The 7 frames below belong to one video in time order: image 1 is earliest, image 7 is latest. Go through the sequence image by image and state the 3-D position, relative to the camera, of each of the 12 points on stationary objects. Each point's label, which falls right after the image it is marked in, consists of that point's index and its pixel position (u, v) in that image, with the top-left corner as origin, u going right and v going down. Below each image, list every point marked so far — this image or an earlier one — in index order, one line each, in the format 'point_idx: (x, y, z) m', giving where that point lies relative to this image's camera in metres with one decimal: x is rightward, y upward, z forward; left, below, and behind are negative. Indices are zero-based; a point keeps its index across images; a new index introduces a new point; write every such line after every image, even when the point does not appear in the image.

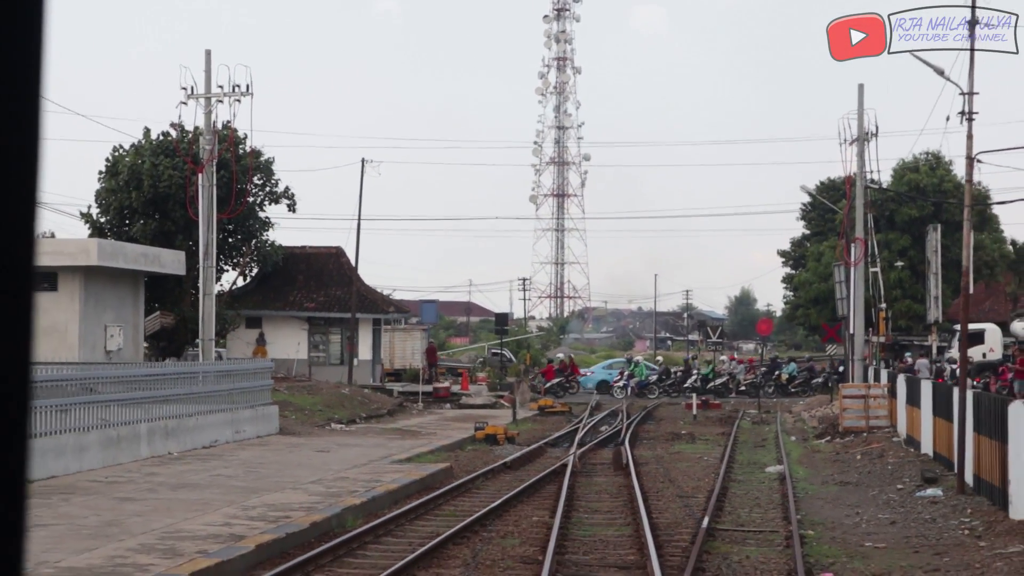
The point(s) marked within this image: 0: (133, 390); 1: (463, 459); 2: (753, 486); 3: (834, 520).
0: (-4.5, -1.2, +17.8) m
1: (-0.6, -2.2, +19.3) m
2: (+2.6, -2.1, +16.1) m
3: (+2.8, -2.0, +12.8) m
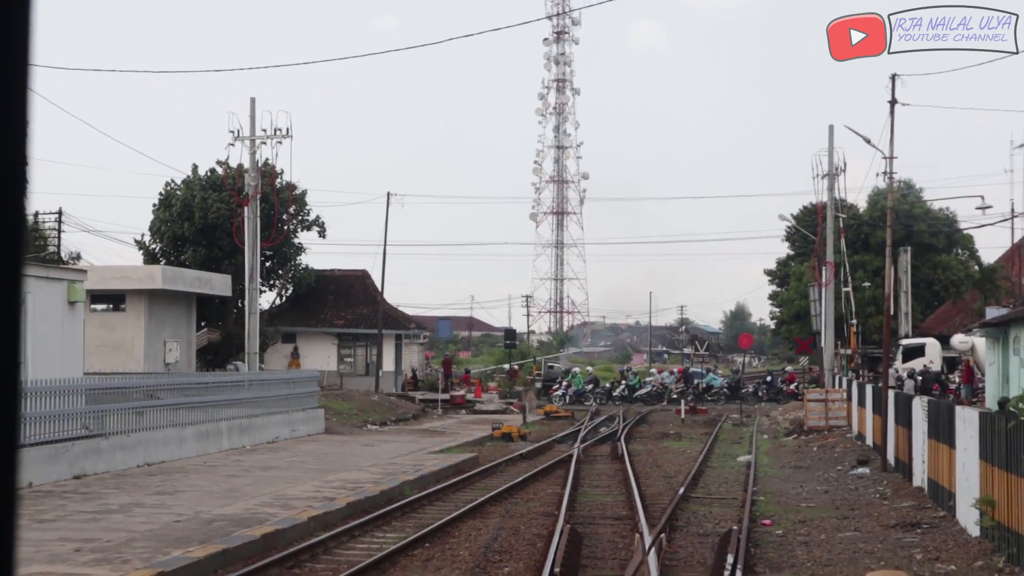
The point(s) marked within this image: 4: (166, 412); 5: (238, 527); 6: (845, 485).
0: (-4.3, -1.5, +21.5) m
1: (-0.4, -2.5, +23.0) m
2: (+2.8, -2.4, +19.8) m
3: (+3.0, -2.2, +16.5) m
4: (-4.6, -1.6, +19.4) m
5: (-2.3, -2.0, +12.4) m
6: (+3.7, -2.2, +16.6) m
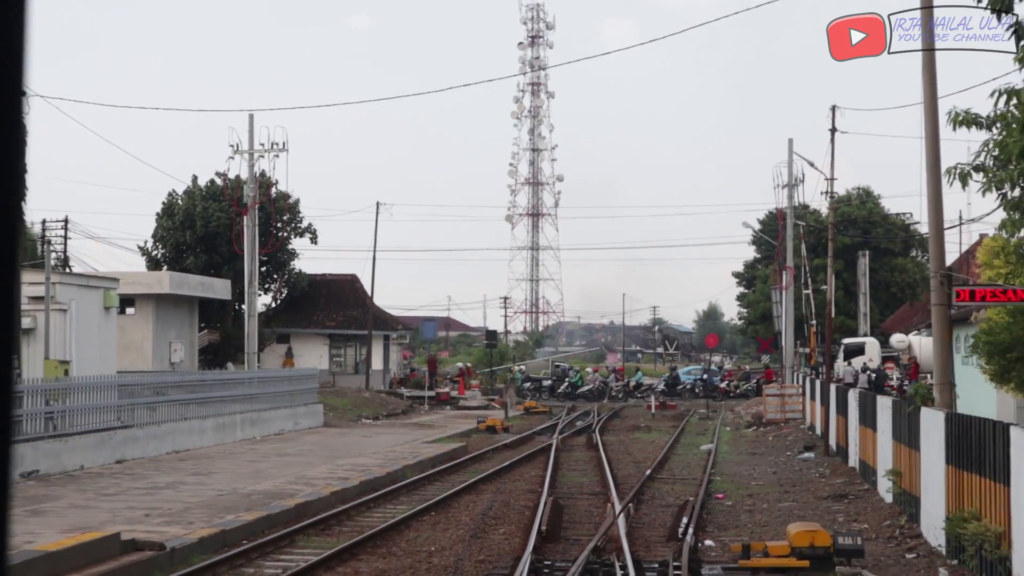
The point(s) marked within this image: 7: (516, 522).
0: (-4.6, -1.6, +23.7) m
1: (-0.7, -2.6, +25.3) m
2: (+2.6, -2.5, +22.2) m
3: (+2.9, -2.3, +18.9) m
4: (-4.8, -1.7, +21.6) m
5: (-2.4, -2.1, +14.7) m
6: (+3.6, -2.3, +19.0) m
7: (0.0, -2.1, +13.7) m
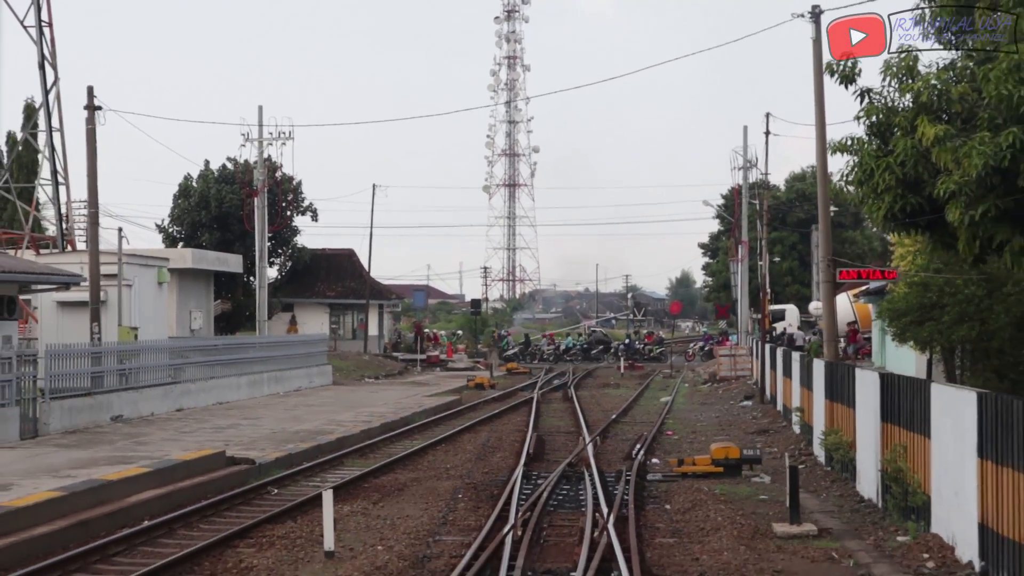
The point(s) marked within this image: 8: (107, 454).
0: (-4.8, -1.2, +27.6) m
1: (-0.9, -2.1, +29.3) m
2: (+2.4, -2.1, +26.2) m
3: (+2.7, -2.0, +22.9) m
4: (-5.0, -1.3, +25.5) m
5: (-2.4, -1.8, +18.6) m
6: (+3.4, -1.9, +23.0) m
7: (0.0, -1.9, +17.7) m
8: (-4.0, -1.6, +14.7) m
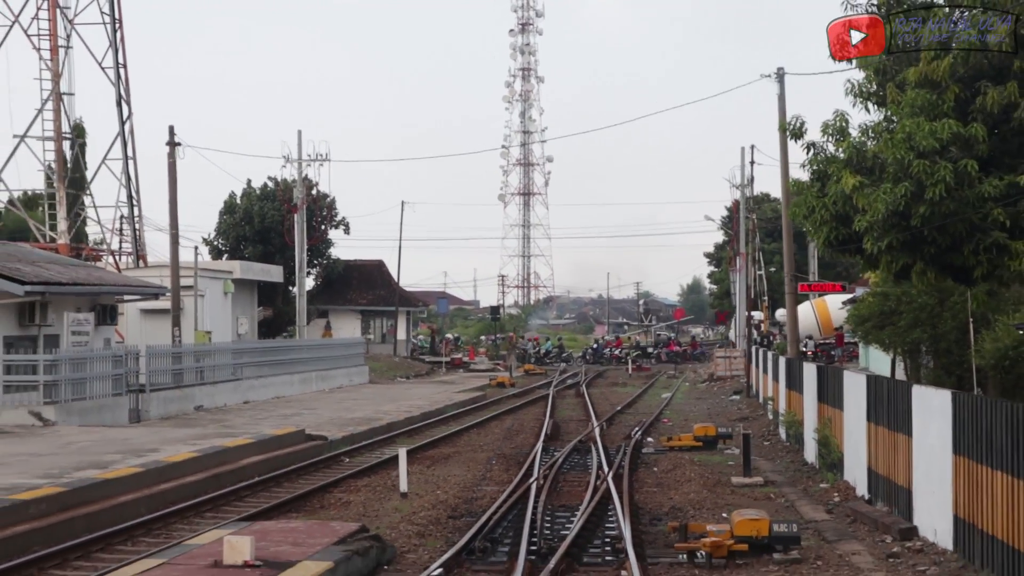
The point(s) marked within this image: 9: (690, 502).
0: (-4.4, -1.4, +31.3) m
1: (-0.5, -2.3, +32.9) m
2: (+2.8, -2.3, +29.8) m
3: (+3.0, -2.1, +26.5) m
4: (-4.6, -1.5, +29.2) m
5: (-2.1, -2.0, +22.3) m
6: (+3.7, -2.1, +26.6) m
7: (+0.3, -2.1, +21.3) m
8: (-3.7, -1.8, +18.4) m
9: (+1.5, -1.8, +12.8) m
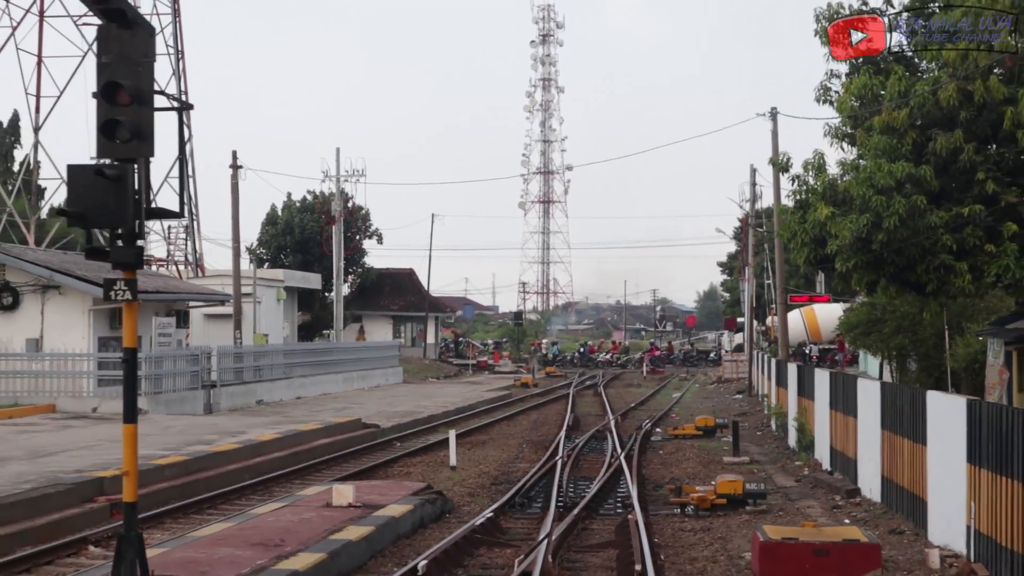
0: (-3.9, -1.5, +34.3) m
1: (0.0, -2.5, +35.8) m
2: (+3.3, -2.5, +32.7) m
3: (+3.5, -2.3, +29.4) m
4: (-4.1, -1.7, +32.2) m
5: (-1.7, -2.1, +25.3) m
6: (+4.2, -2.3, +29.5) m
7: (+0.7, -2.2, +24.2) m
8: (-3.3, -1.9, +21.4) m
9: (+1.9, -2.0, +15.7) m
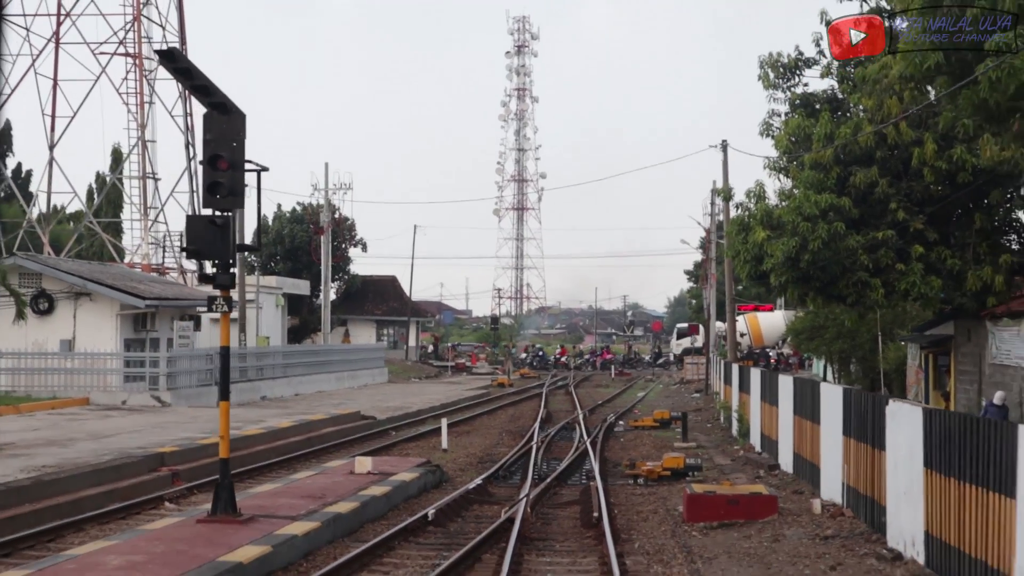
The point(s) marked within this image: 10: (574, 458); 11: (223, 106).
0: (-4.4, -1.7, +37.2) m
1: (-0.6, -2.7, +38.8) m
2: (+2.8, -2.6, +35.7) m
3: (+3.0, -2.5, +32.4) m
4: (-4.6, -1.8, +35.0) m
5: (-2.1, -2.3, +28.2) m
6: (+3.7, -2.5, +32.5) m
7: (+0.3, -2.4, +27.2) m
8: (-3.7, -2.0, +24.2) m
9: (+1.6, -2.1, +18.7) m
10: (+0.8, -2.1, +18.4) m
11: (-2.1, +1.3, +10.6) m
